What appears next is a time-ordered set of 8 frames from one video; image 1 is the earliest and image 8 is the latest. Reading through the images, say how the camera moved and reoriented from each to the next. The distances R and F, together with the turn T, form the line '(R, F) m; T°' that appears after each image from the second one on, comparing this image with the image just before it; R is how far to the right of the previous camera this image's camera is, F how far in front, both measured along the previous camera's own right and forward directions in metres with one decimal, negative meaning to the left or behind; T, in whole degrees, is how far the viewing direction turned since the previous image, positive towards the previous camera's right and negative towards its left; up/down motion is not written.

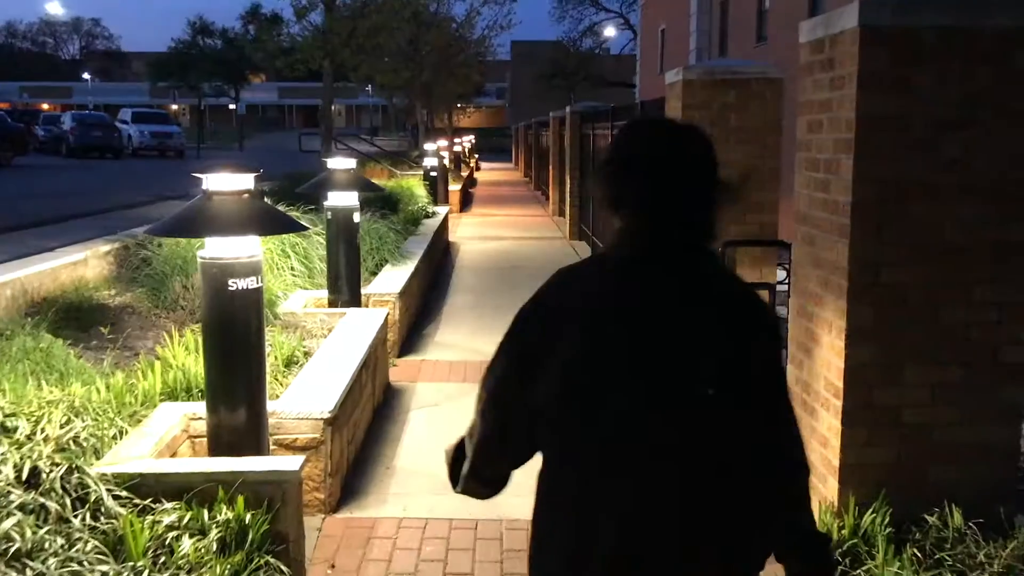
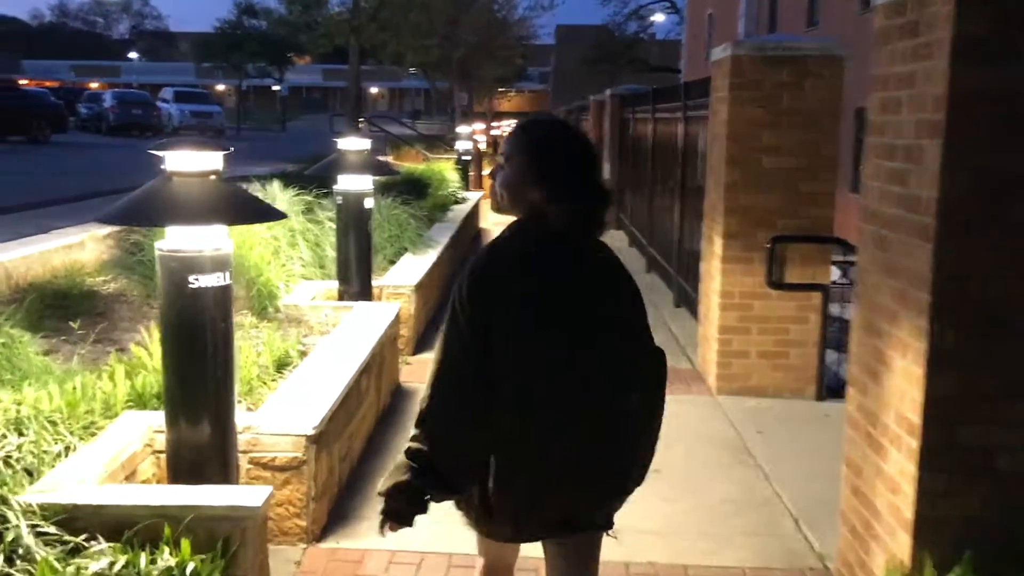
(+0.1, +0.7) m; -2°
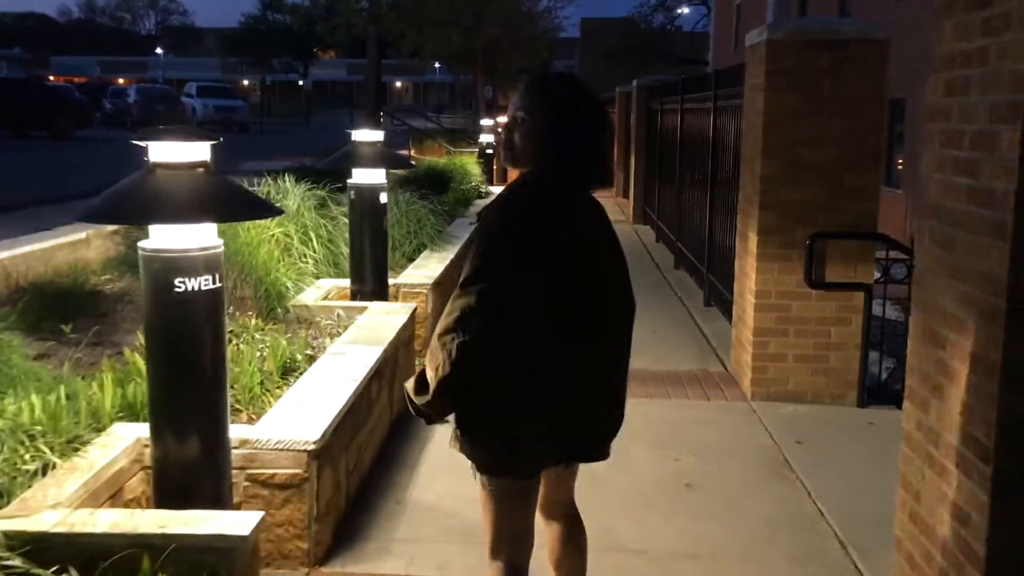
(0.0, +0.4) m; -2°
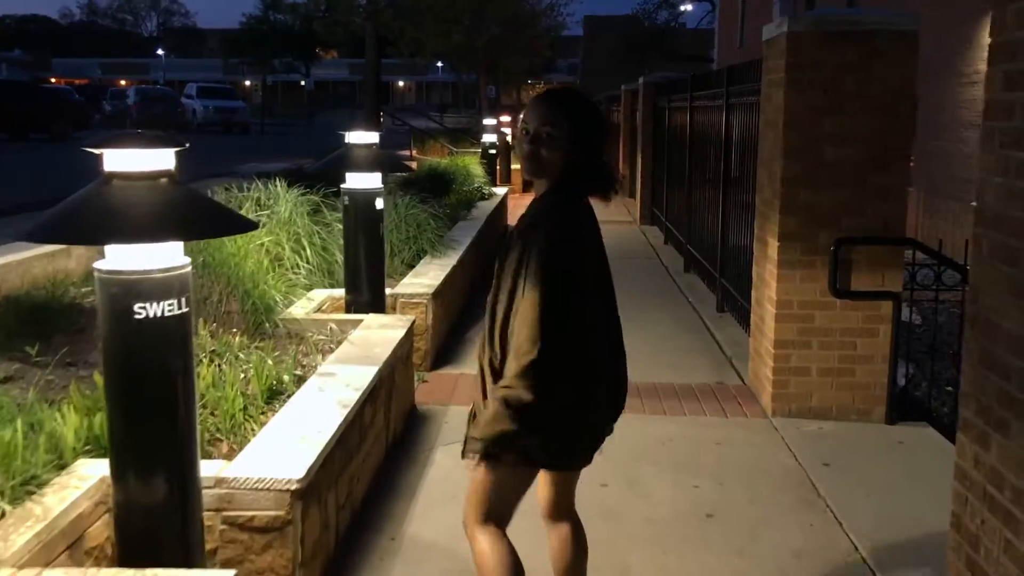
(0.0, +0.4) m; 0°
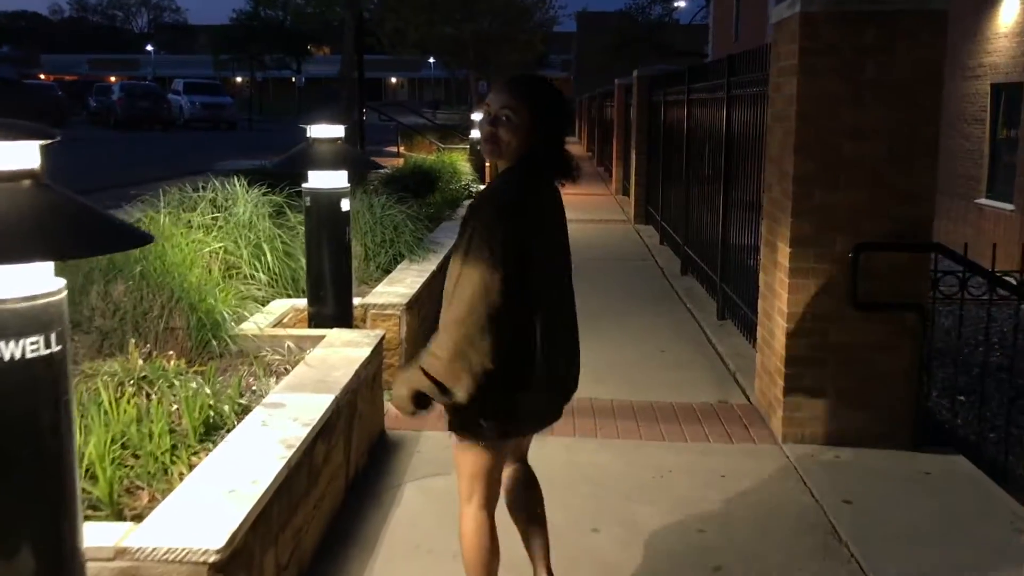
(+0.1, +0.6) m; 0°
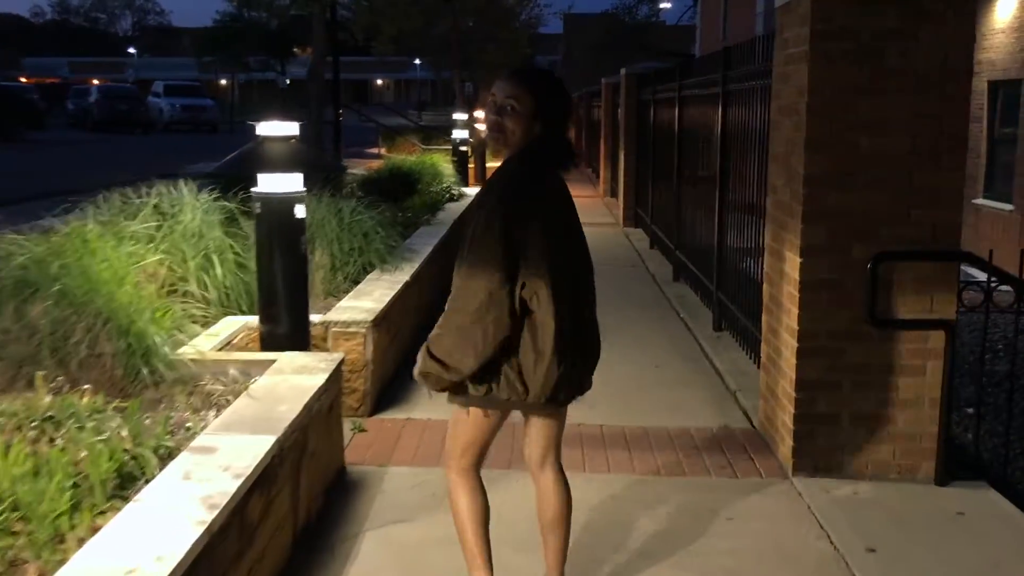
(+0.1, +0.6) m; +1°
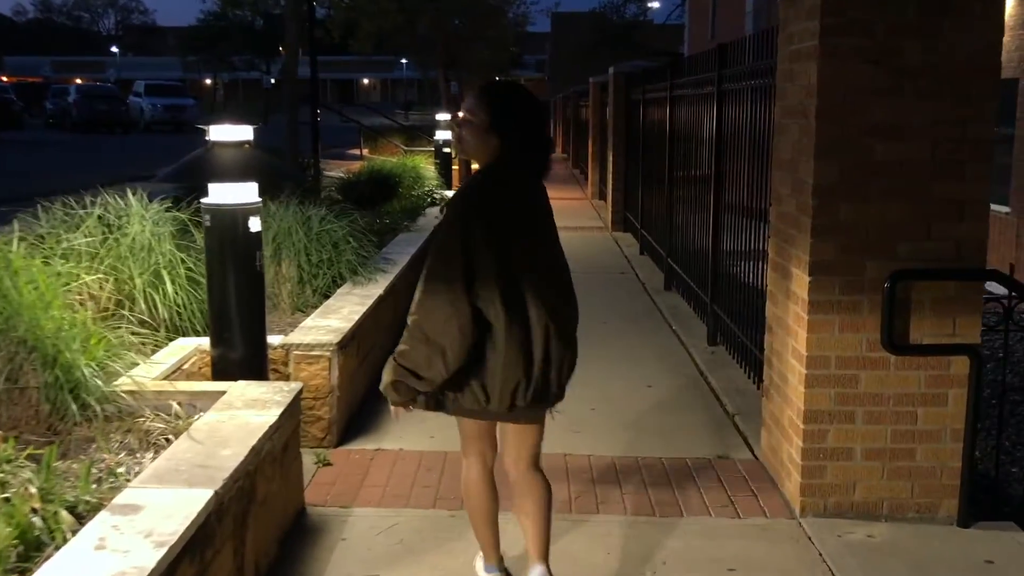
(0.0, +0.5) m; +1°
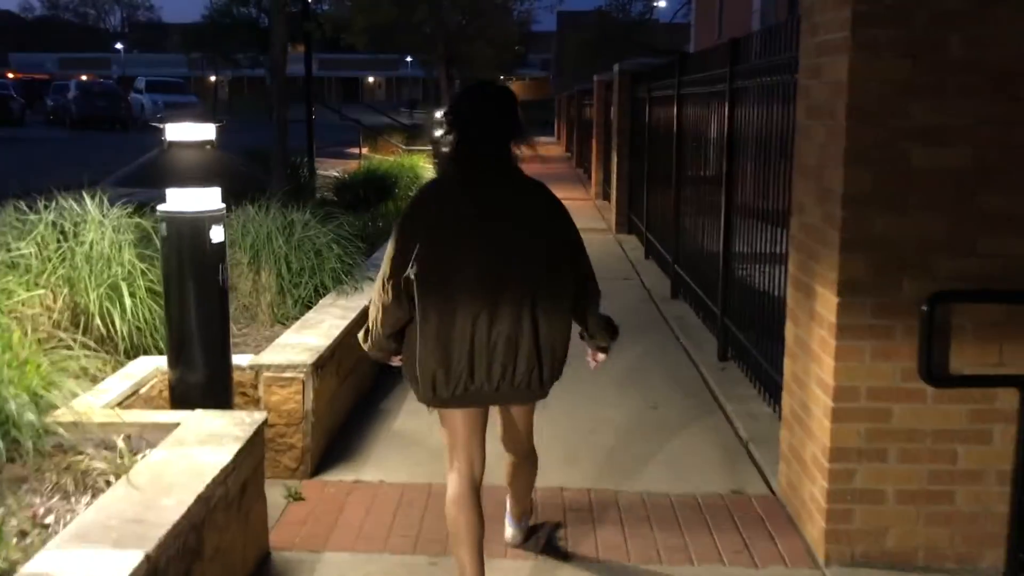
(+0.1, +0.5) m; 0°
